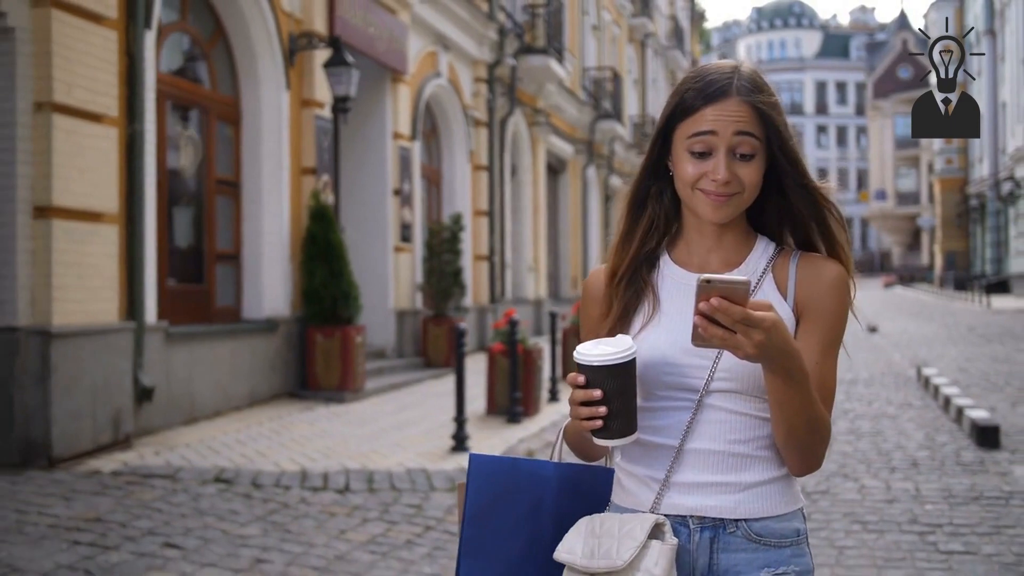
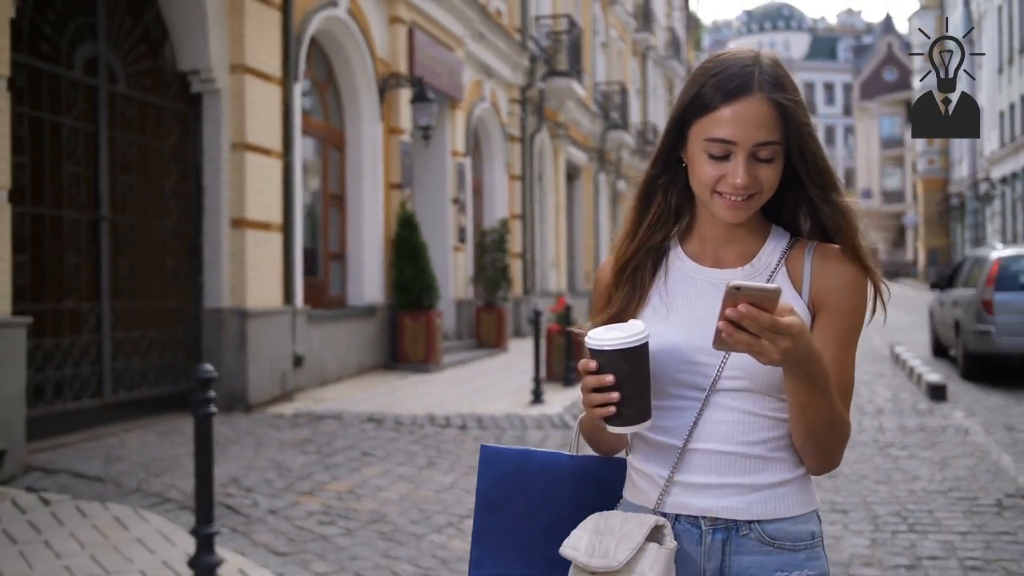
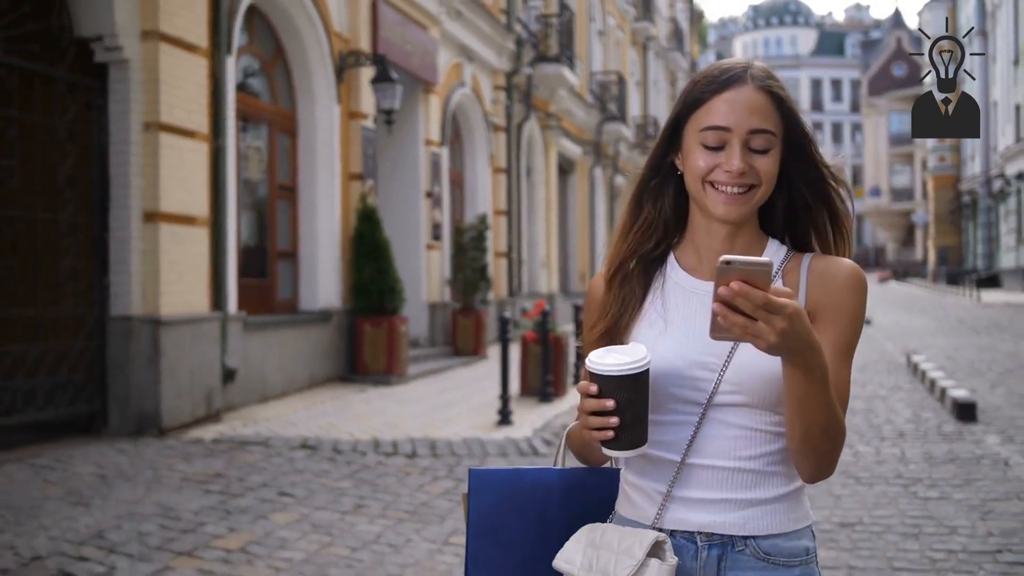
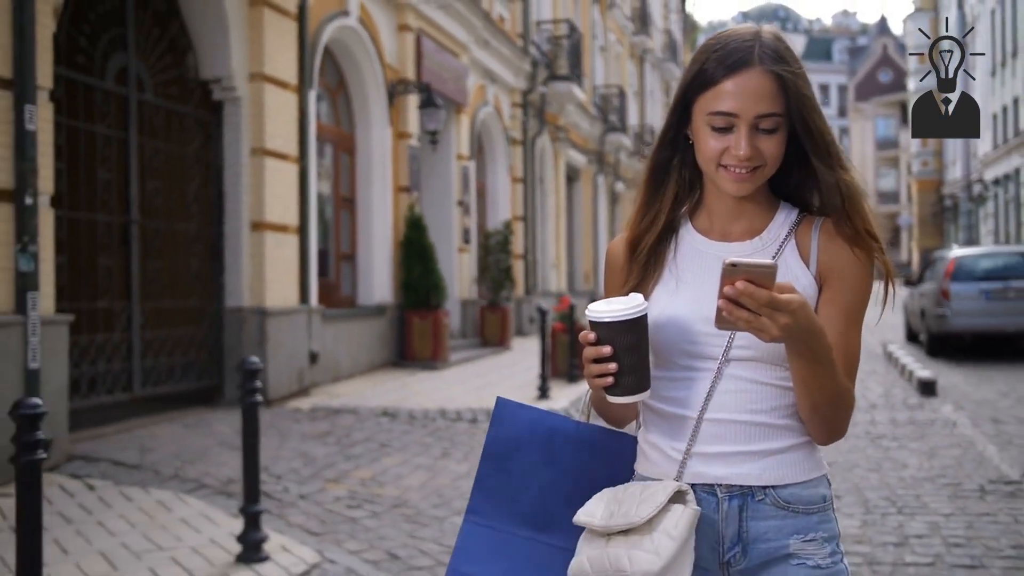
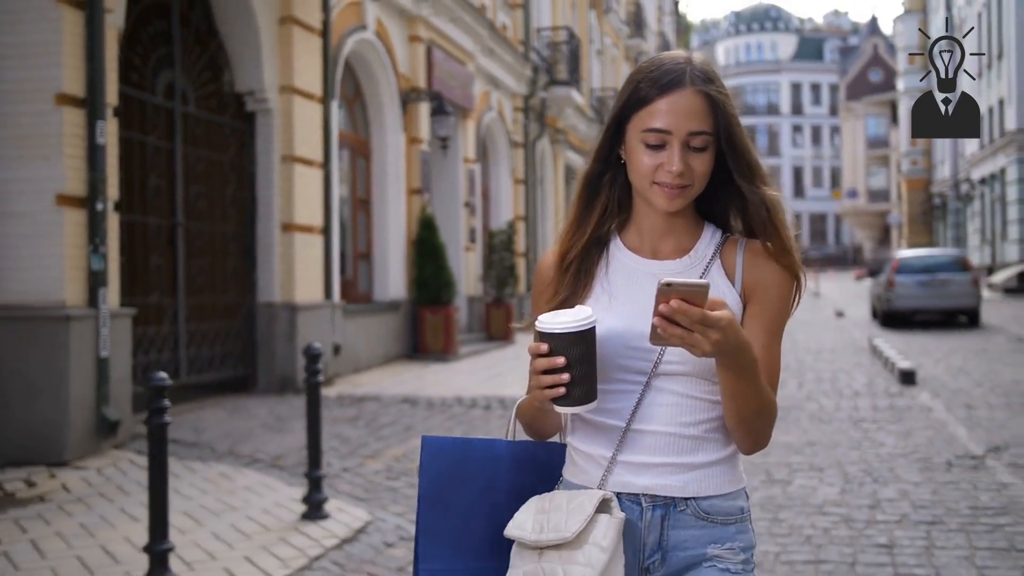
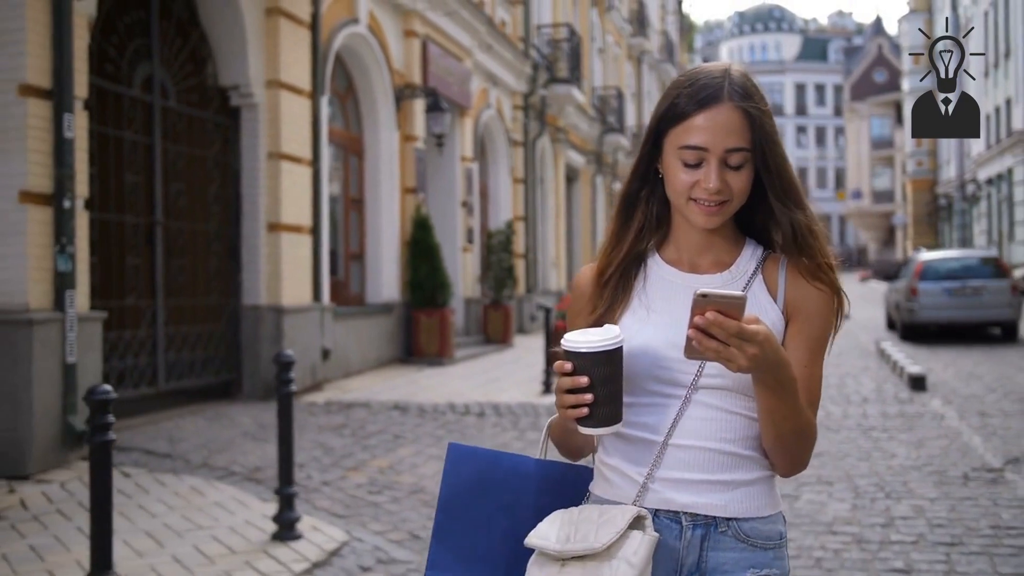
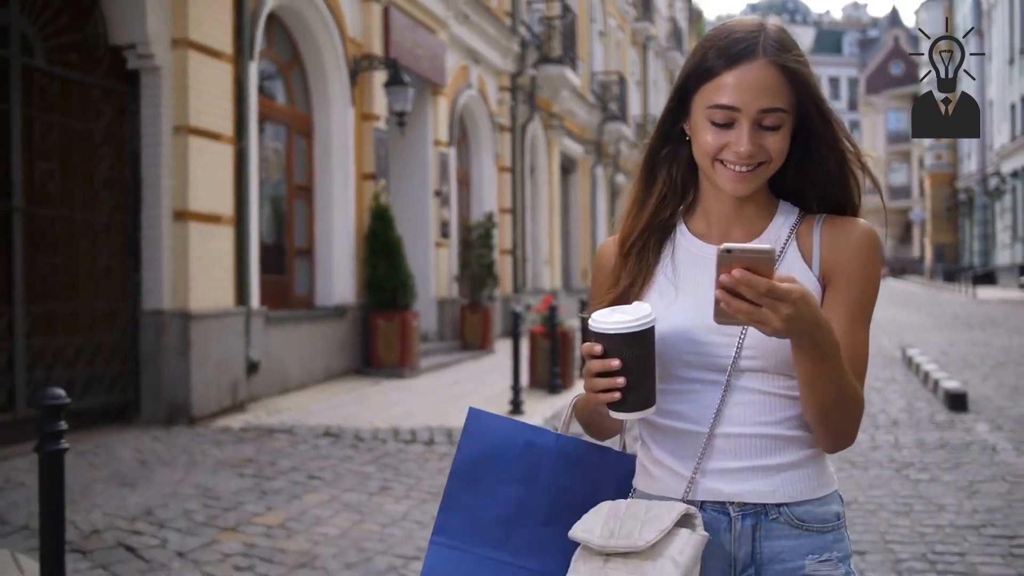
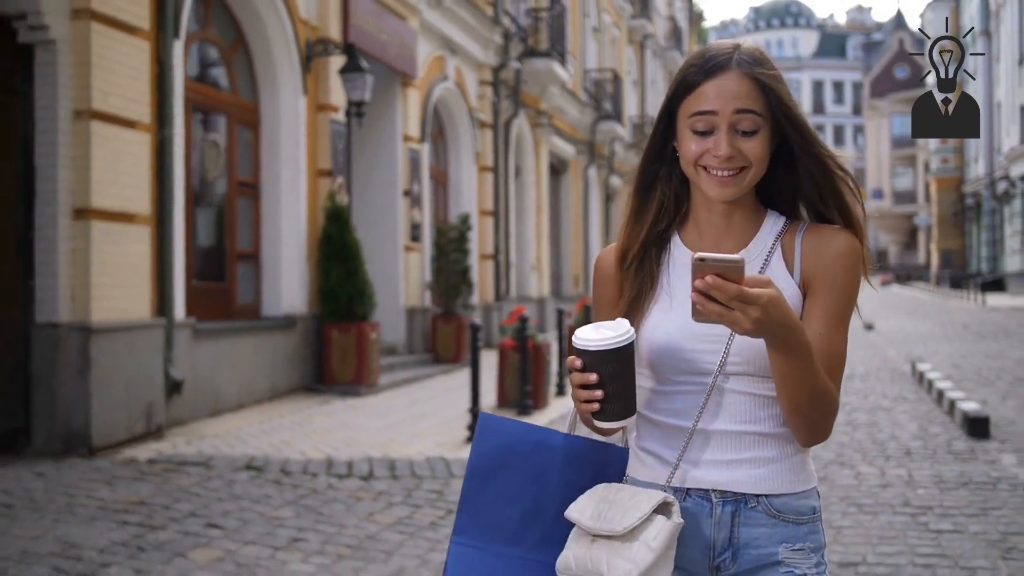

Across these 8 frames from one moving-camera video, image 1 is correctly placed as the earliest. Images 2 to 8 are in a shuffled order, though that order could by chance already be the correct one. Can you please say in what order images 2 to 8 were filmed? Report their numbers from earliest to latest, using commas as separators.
8, 3, 7, 2, 4, 6, 5
